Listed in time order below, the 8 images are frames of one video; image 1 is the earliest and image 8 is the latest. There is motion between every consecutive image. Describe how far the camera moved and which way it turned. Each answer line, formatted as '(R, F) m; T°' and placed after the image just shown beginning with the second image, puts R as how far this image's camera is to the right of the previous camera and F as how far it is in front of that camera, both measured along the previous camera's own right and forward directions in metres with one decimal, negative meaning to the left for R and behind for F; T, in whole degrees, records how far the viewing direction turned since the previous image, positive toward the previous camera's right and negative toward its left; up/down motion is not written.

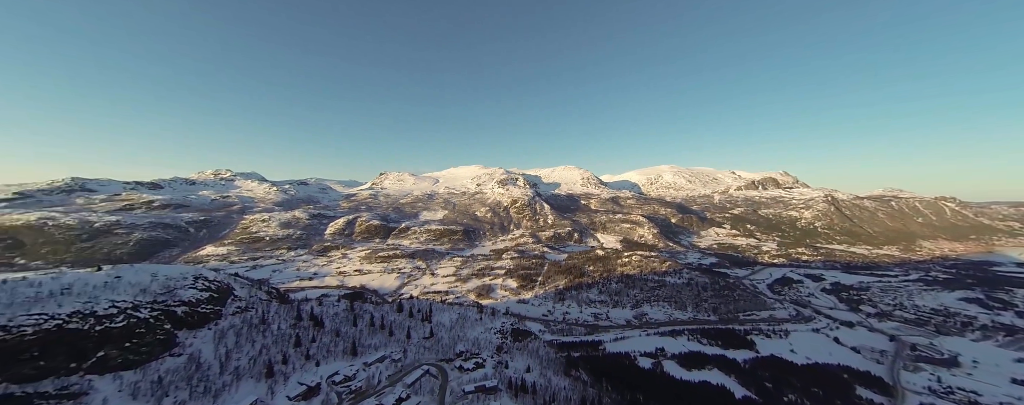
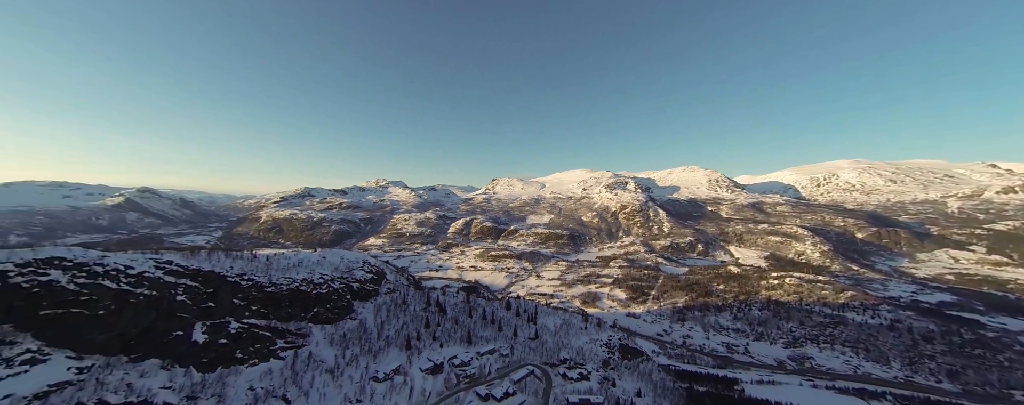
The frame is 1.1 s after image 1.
(0.0, +0.2) m; -20°
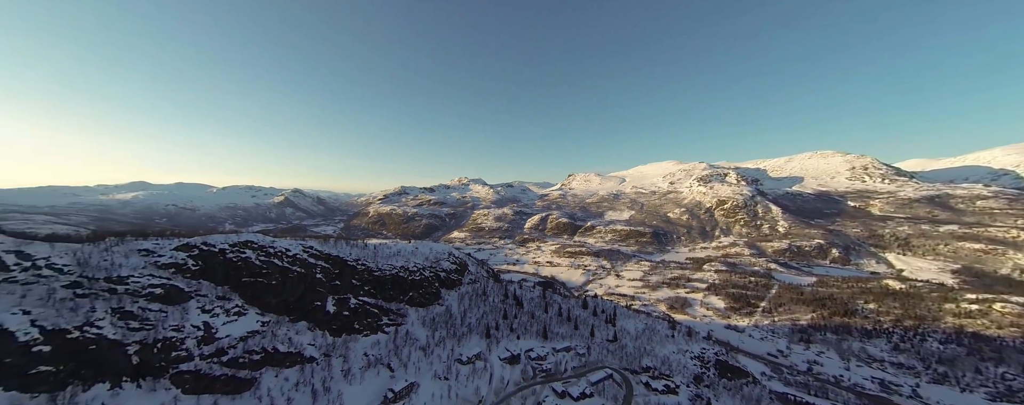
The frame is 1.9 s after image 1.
(0.0, +0.2) m; -14°
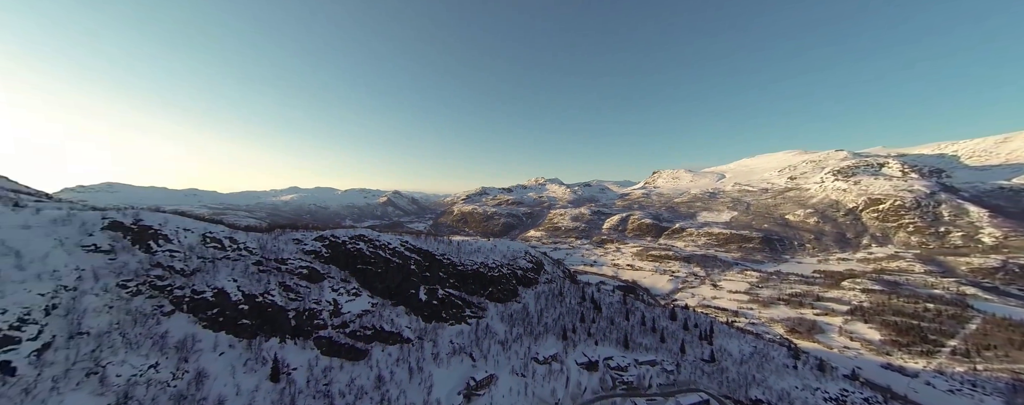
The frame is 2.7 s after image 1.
(0.0, +0.4) m; -15°
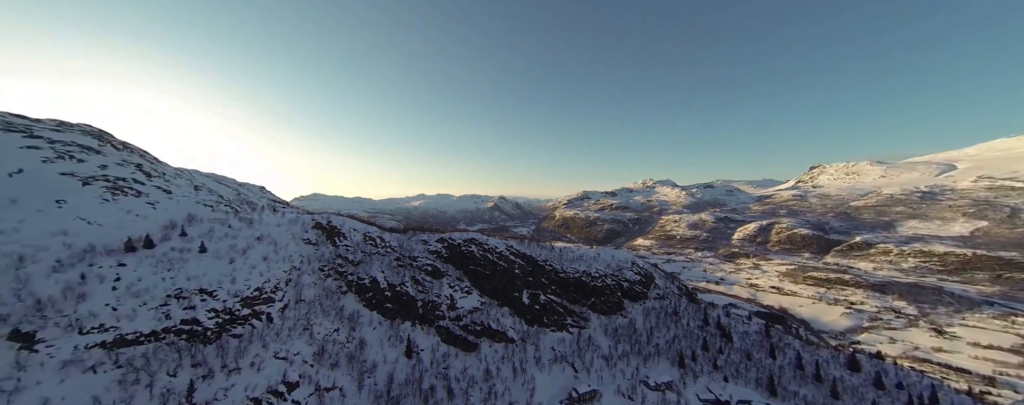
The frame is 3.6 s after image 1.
(+0.1, +1.4) m; -19°
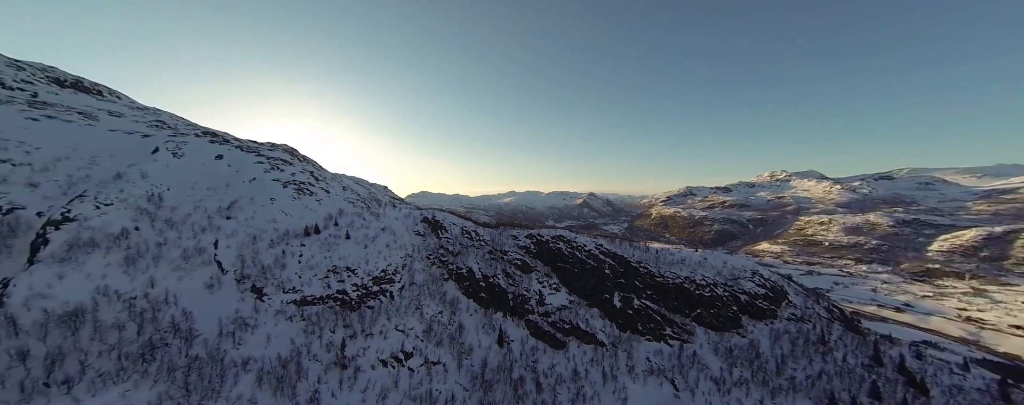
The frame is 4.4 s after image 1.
(0.0, +2.0) m; -17°
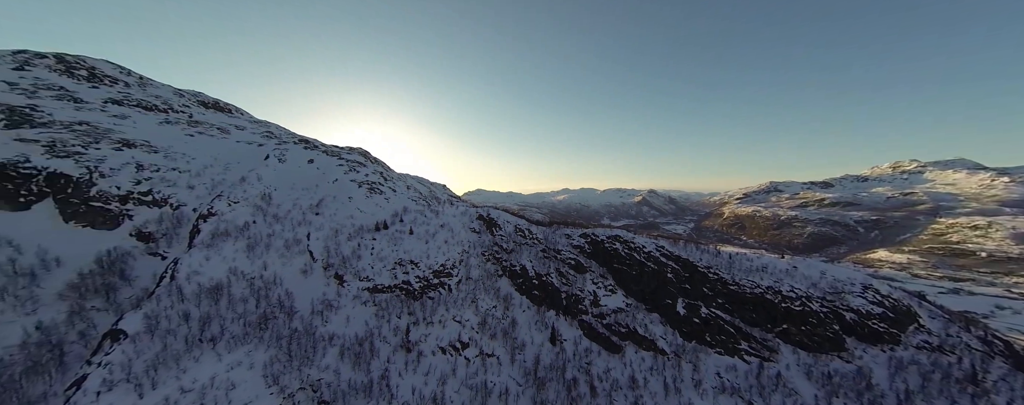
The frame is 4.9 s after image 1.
(0.0, +2.0) m; -10°
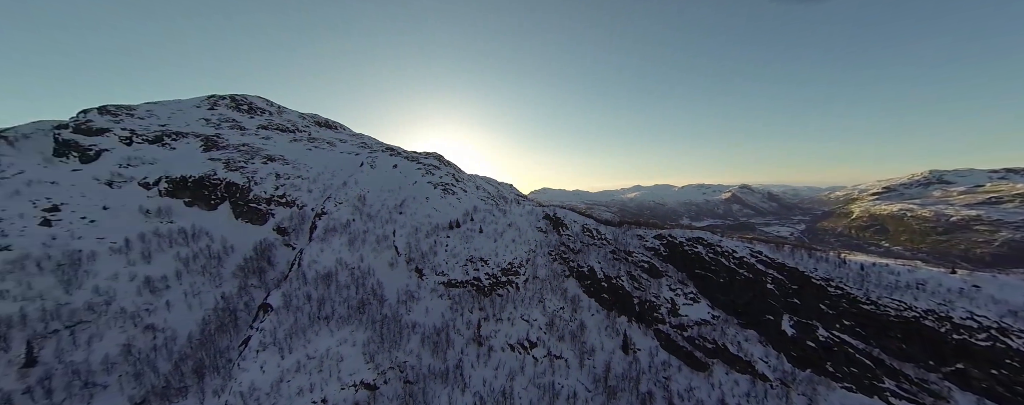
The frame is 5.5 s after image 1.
(0.0, +3.8) m; -13°
